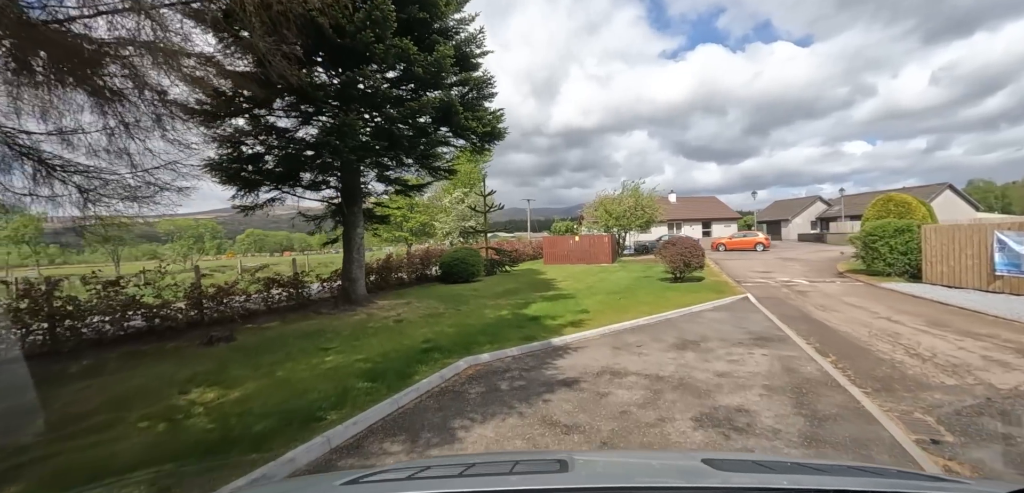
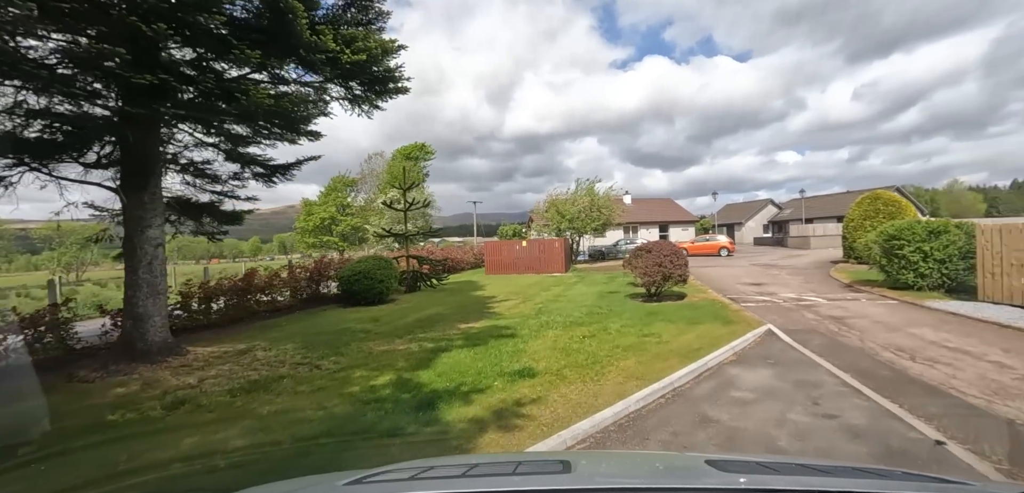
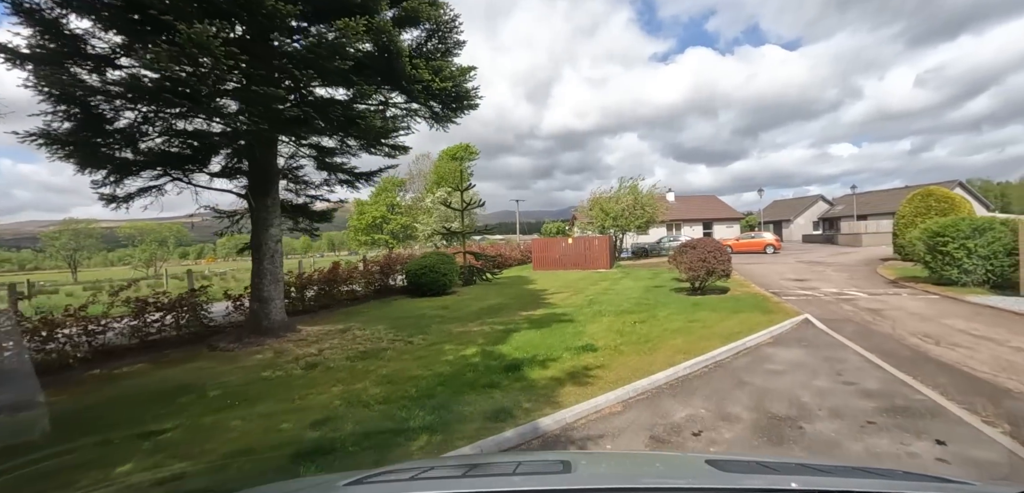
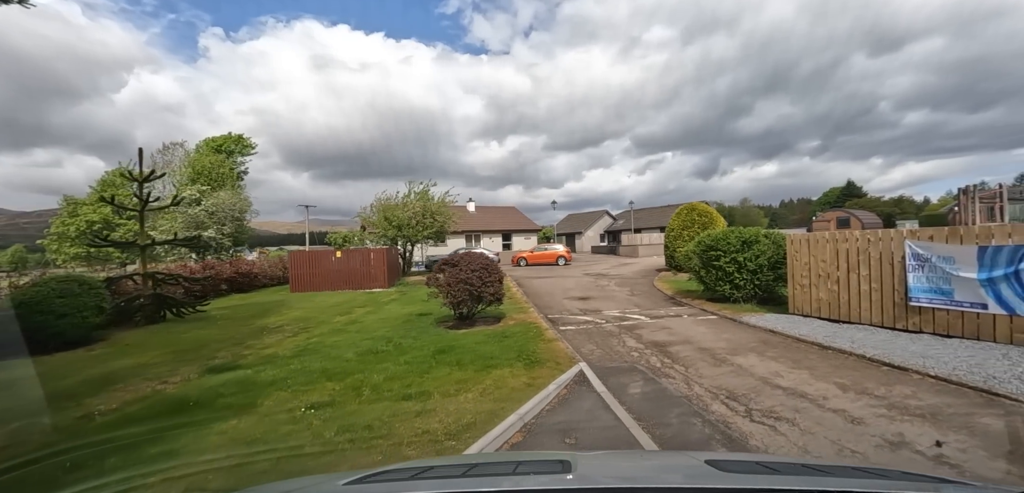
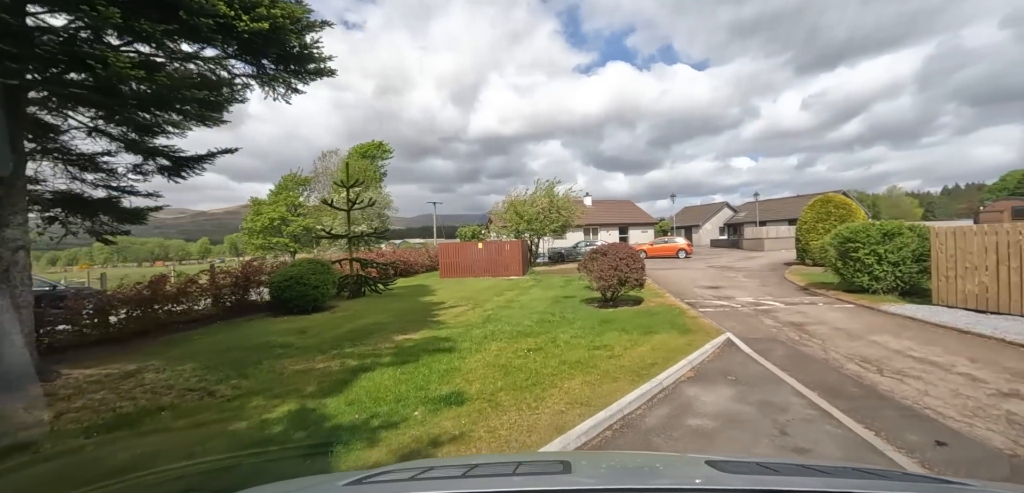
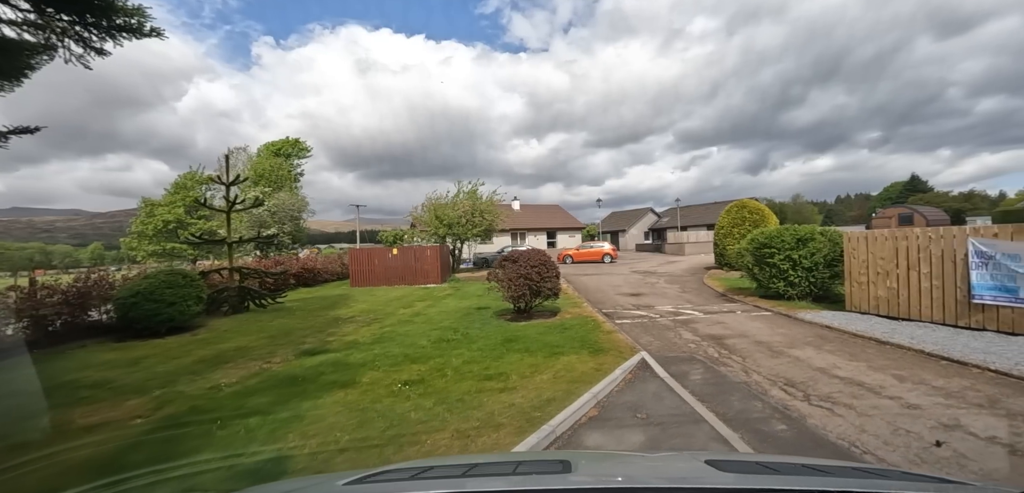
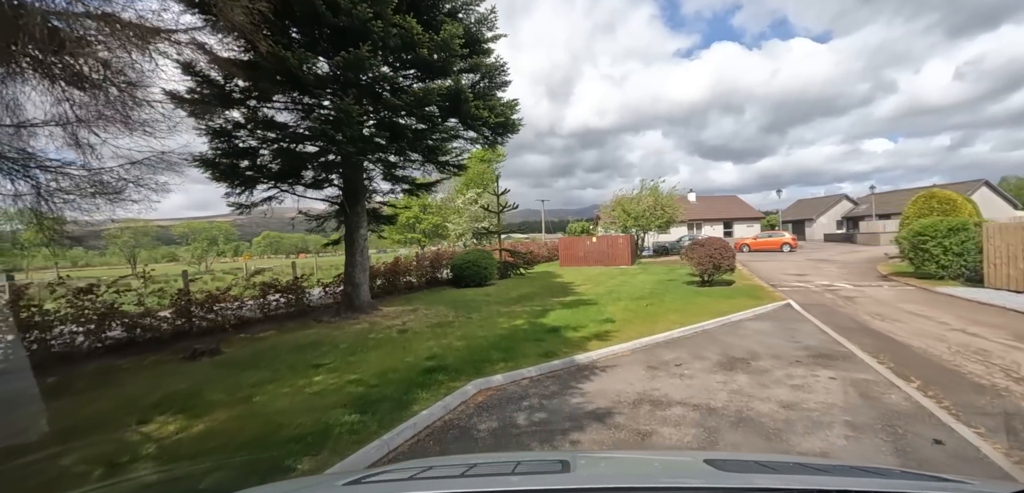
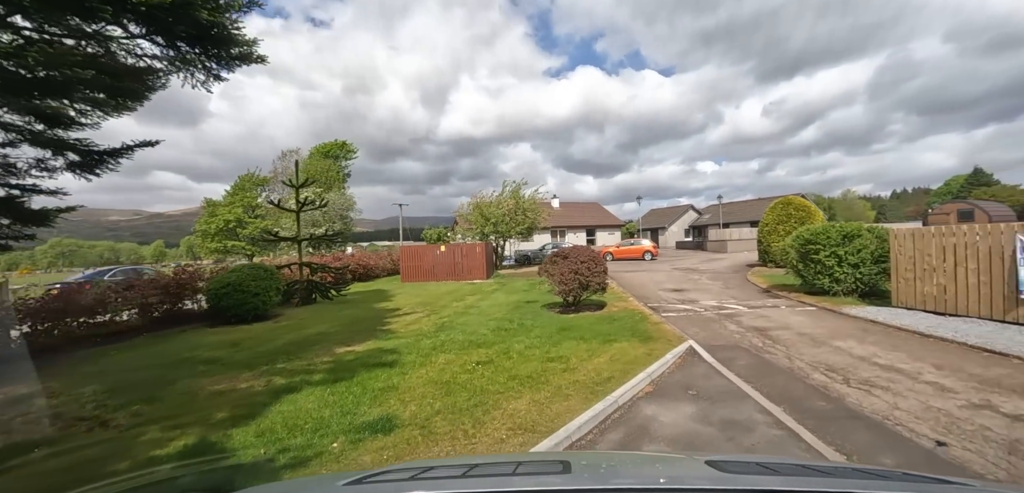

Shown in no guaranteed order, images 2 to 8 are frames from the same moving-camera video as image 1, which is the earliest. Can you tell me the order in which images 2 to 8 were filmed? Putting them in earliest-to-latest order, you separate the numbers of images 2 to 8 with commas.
7, 3, 2, 5, 8, 6, 4
